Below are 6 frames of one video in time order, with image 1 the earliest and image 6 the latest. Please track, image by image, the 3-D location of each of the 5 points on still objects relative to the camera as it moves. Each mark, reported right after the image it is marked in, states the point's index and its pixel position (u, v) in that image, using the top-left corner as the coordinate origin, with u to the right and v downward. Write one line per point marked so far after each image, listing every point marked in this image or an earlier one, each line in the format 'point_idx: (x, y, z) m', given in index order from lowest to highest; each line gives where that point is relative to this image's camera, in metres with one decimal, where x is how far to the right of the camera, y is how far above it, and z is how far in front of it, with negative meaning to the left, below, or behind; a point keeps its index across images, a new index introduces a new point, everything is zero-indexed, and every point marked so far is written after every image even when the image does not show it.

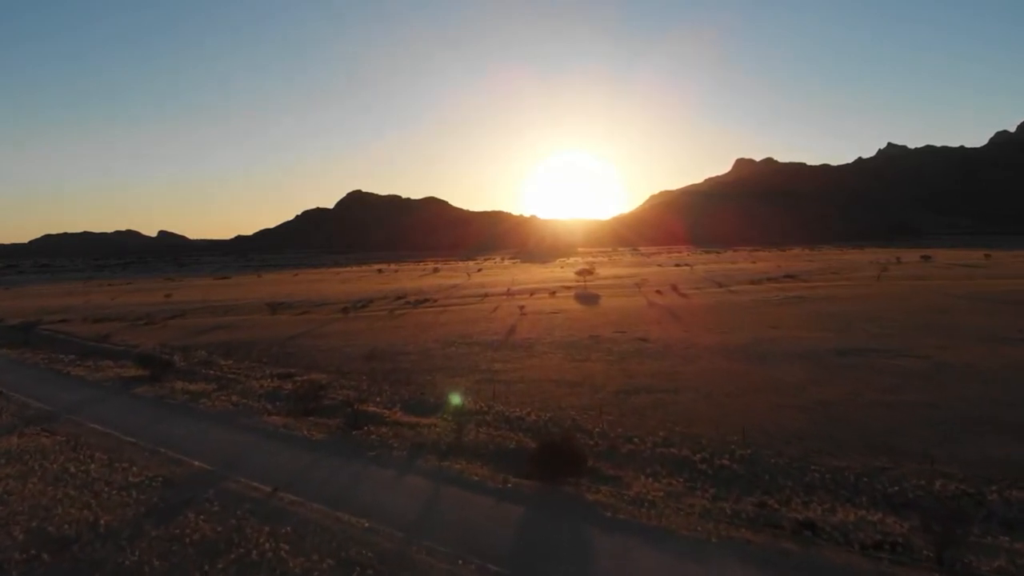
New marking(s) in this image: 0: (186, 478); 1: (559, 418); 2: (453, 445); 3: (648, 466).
0: (-3.5, -2.1, +16.7) m
1: (+0.6, -1.6, +19.4) m
2: (-0.7, -1.7, +17.3) m
3: (+1.4, -1.8, +15.7) m
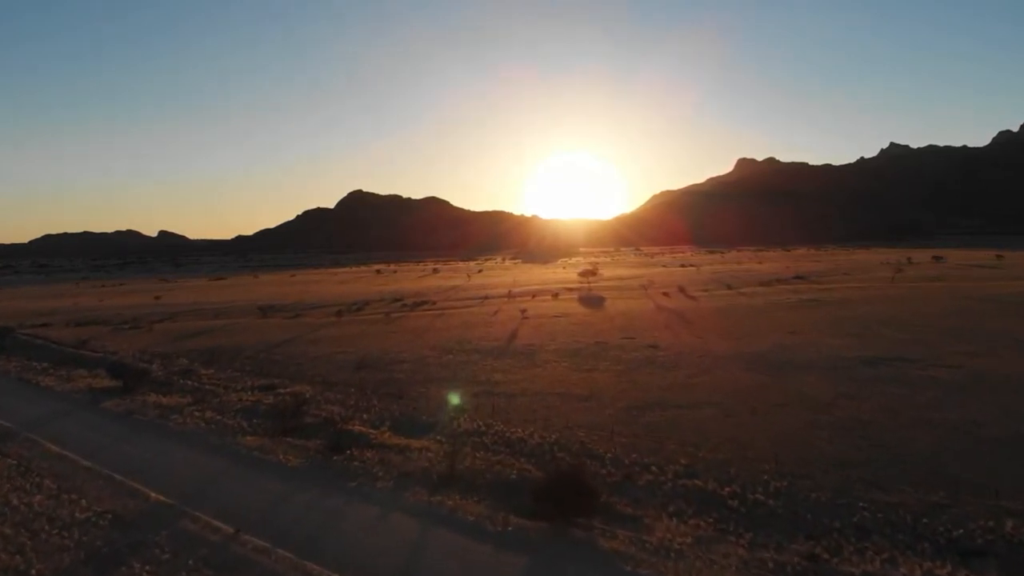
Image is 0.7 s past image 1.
0: (-3.5, -2.1, +14.5) m
1: (+0.6, -1.7, +17.2) m
2: (-0.7, -1.8, +15.1) m
3: (+1.4, -1.9, +13.6) m
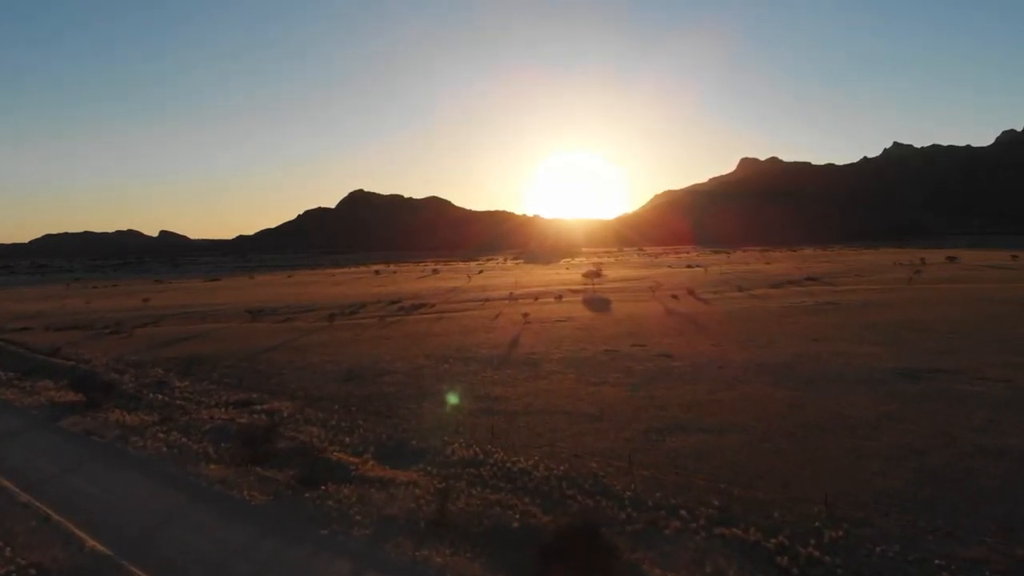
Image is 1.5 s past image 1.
0: (-3.5, -2.2, +12.2) m
1: (+0.6, -1.8, +14.8) m
2: (-0.6, -1.9, +12.7) m
3: (+1.4, -2.0, +11.2) m
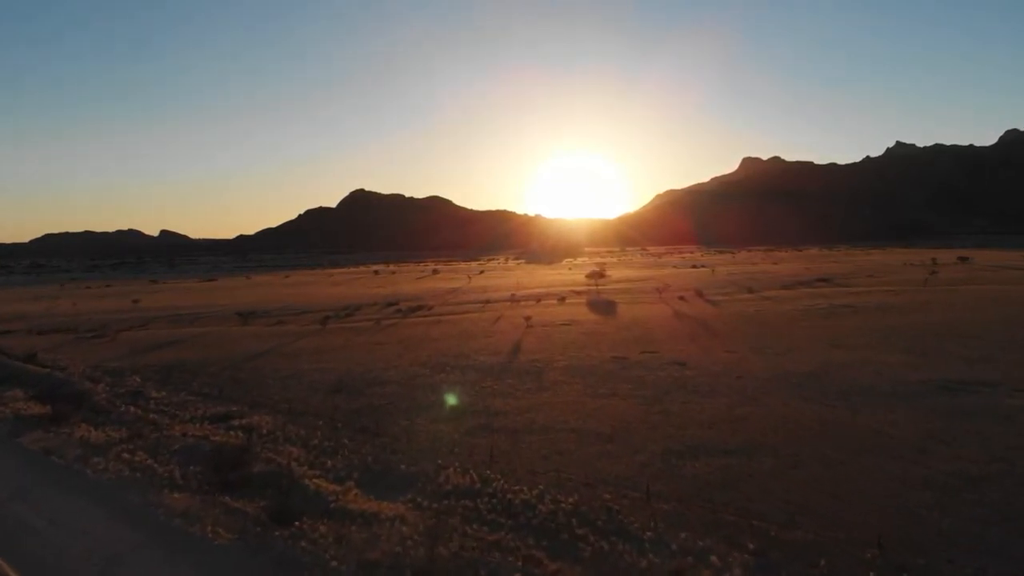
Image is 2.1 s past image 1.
0: (-3.5, -2.3, +10.3) m
1: (+0.6, -1.8, +13.0) m
2: (-0.6, -2.0, +10.9) m
3: (+1.4, -2.0, +9.3) m
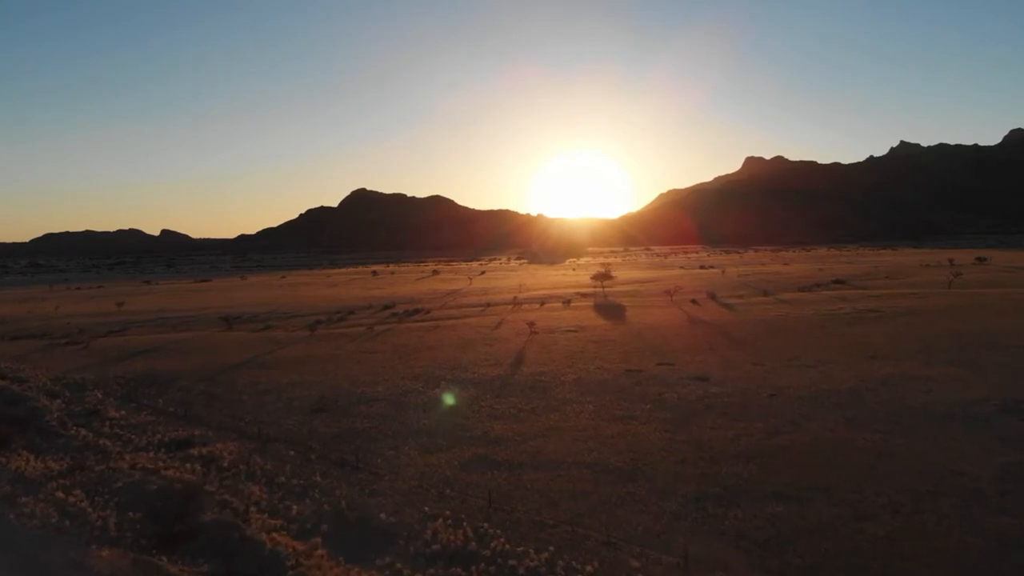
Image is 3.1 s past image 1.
0: (-3.5, -2.4, +7.5) m
1: (+0.7, -1.9, +10.2) m
2: (-0.6, -2.0, +8.1) m
3: (+1.4, -2.1, +6.6) m
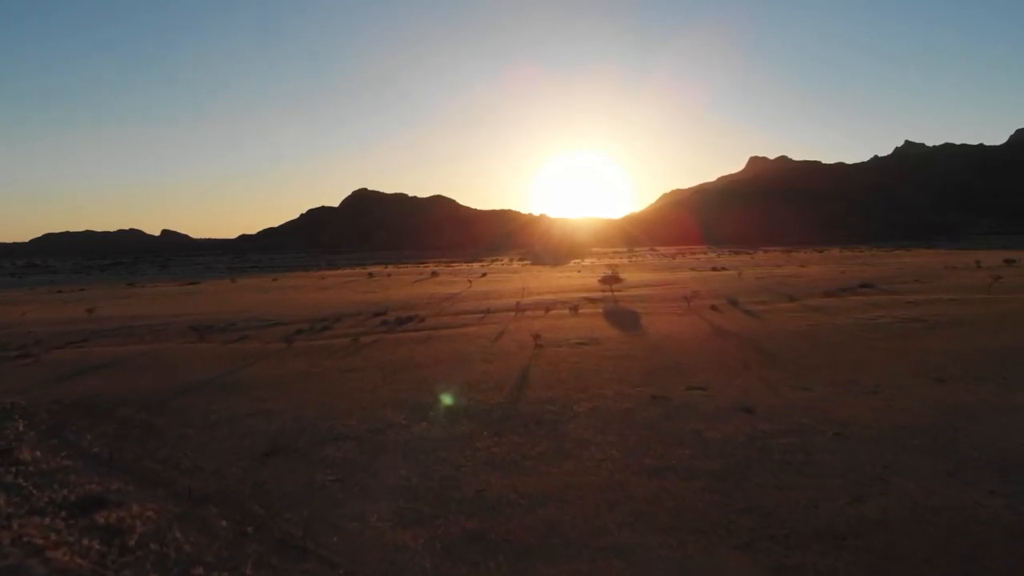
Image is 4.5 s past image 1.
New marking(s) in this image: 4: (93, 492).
0: (-3.4, -2.5, +3.4) m
1: (+0.7, -2.1, +6.1) m
2: (-0.6, -2.2, +4.0) m
3: (+1.4, -2.3, +2.4) m
4: (-4.1, -2.0, +15.2) m
